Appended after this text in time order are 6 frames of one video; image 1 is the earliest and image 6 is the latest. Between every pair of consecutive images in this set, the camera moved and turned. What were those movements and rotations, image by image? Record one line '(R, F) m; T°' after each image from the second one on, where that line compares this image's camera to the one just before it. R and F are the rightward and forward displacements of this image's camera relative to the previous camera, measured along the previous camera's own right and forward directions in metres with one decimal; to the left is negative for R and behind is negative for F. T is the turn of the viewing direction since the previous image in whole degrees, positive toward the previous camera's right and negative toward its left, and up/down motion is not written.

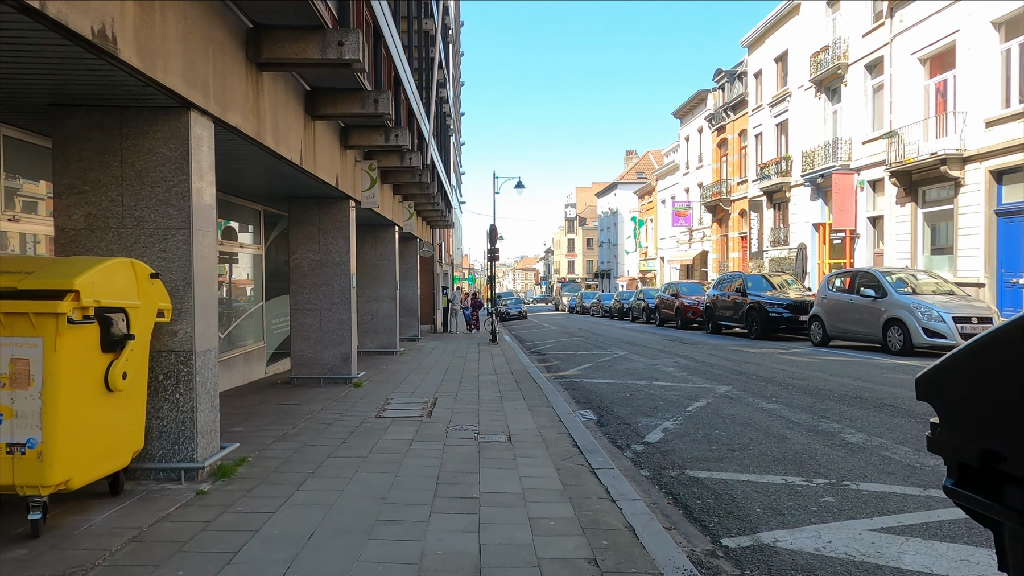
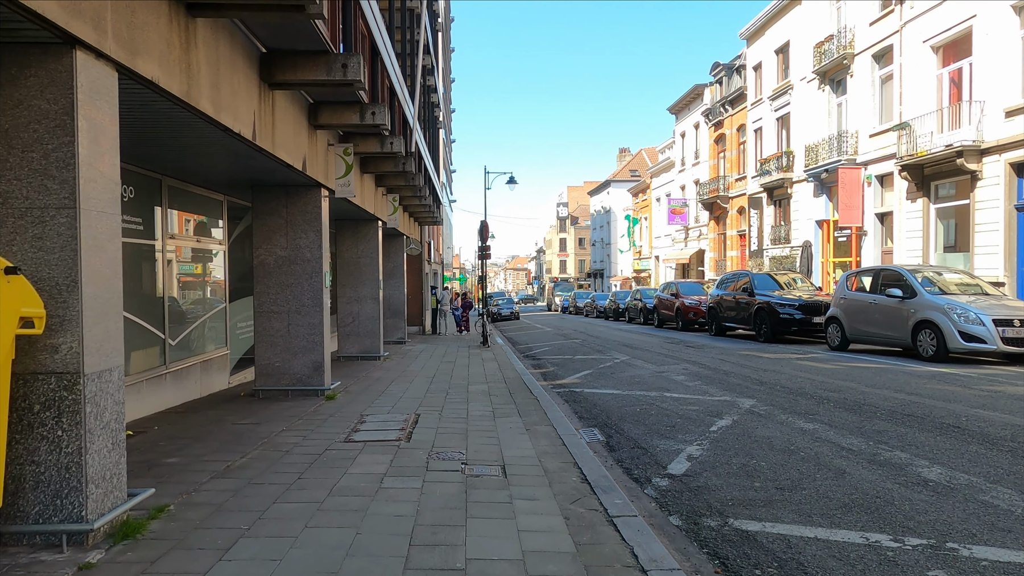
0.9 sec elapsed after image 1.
(0.0, +1.2) m; +1°
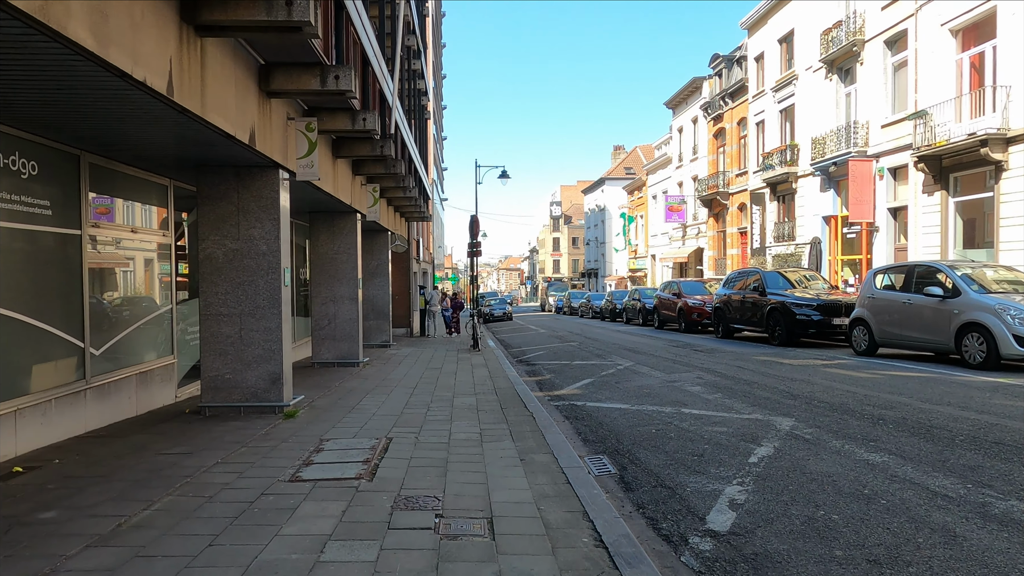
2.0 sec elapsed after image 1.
(0.0, +1.3) m; +1°
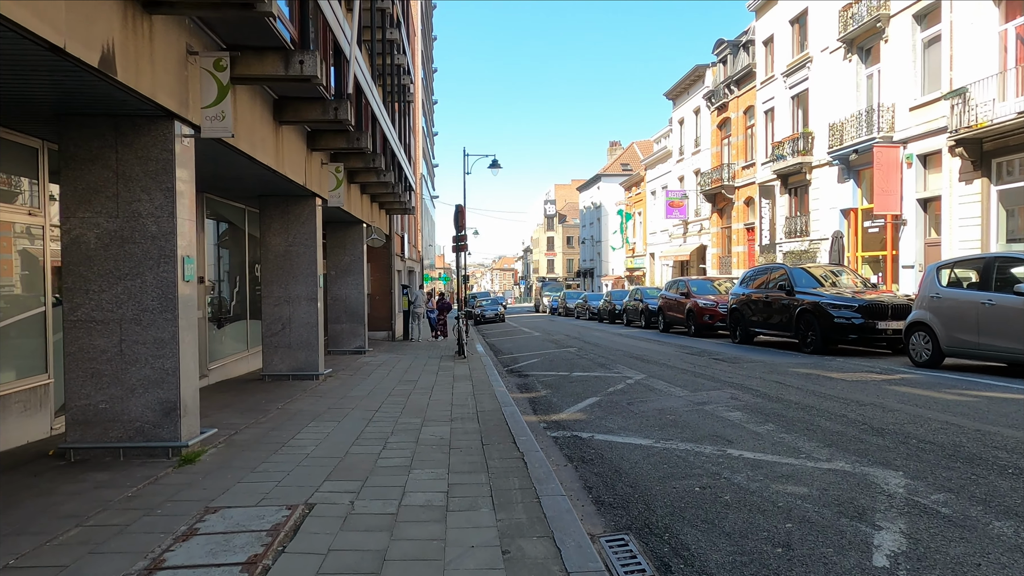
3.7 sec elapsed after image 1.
(+0.1, +2.1) m; +1°
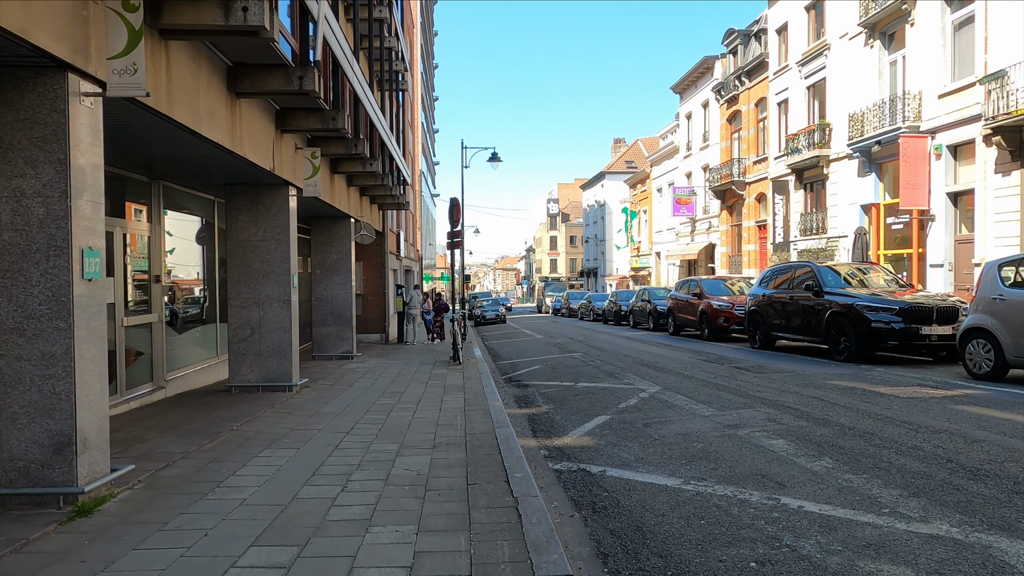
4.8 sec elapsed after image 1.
(+0.1, +1.3) m; 0°
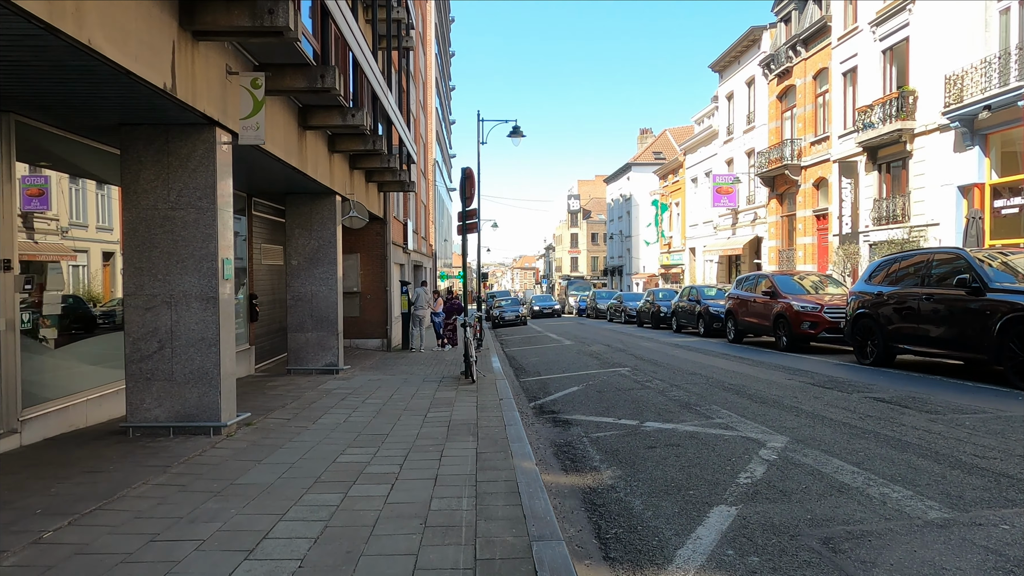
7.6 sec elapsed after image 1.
(-0.2, +3.5) m; -2°
